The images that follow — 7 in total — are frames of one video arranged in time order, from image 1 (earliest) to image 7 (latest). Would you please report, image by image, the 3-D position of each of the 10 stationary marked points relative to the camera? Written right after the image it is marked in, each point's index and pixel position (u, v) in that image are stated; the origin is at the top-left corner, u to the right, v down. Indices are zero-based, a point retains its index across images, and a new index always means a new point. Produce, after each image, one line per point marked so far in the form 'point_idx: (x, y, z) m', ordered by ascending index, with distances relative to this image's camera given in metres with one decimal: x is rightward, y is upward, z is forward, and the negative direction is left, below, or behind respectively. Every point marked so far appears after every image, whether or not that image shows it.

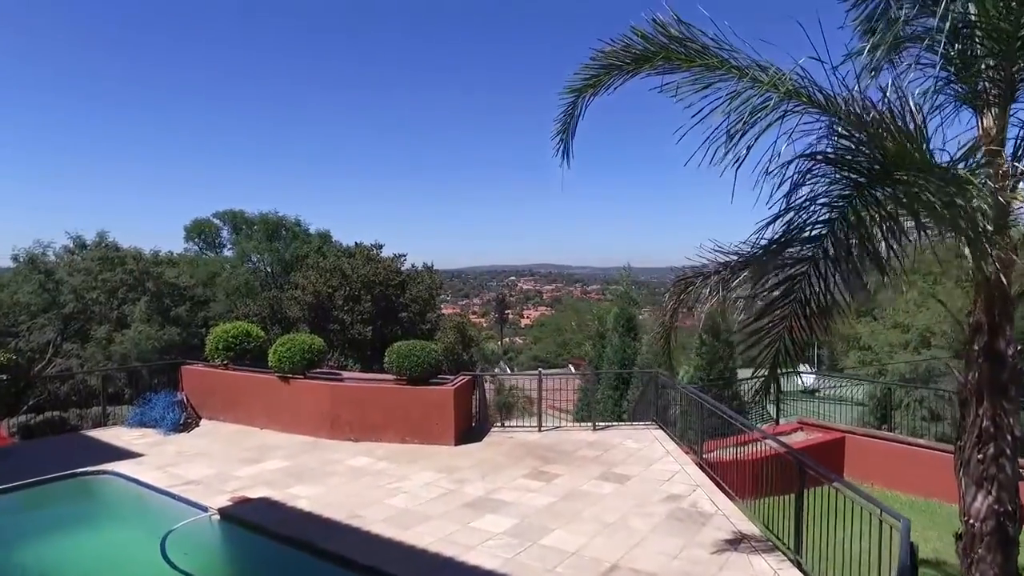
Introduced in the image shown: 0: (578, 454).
0: (+0.7, -1.8, +6.6) m
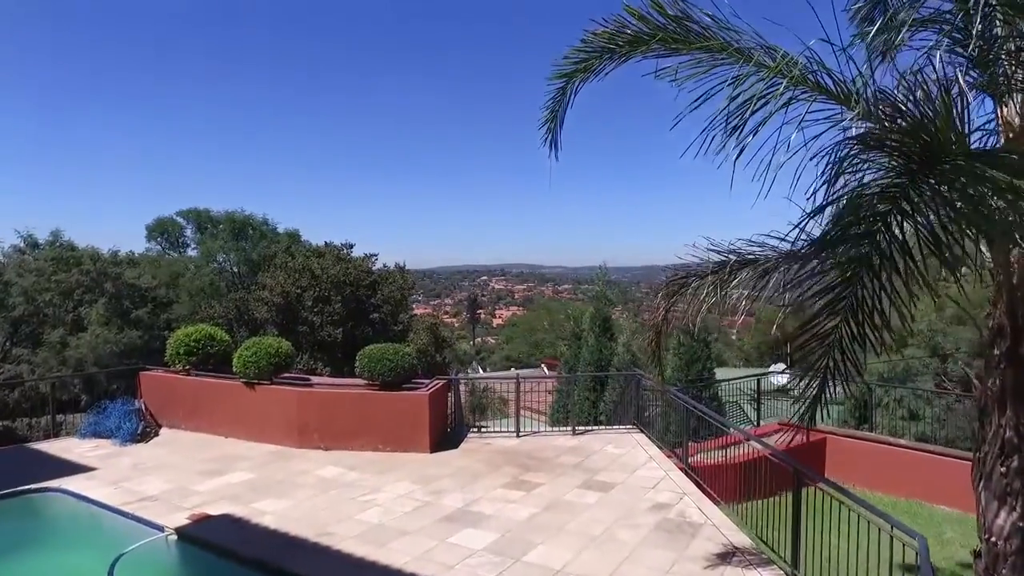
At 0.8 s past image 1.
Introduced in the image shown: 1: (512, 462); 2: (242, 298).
0: (+0.5, -1.8, +6.4) m
1: (0.0, -1.8, +6.4) m
2: (-6.6, -0.3, +15.0) m
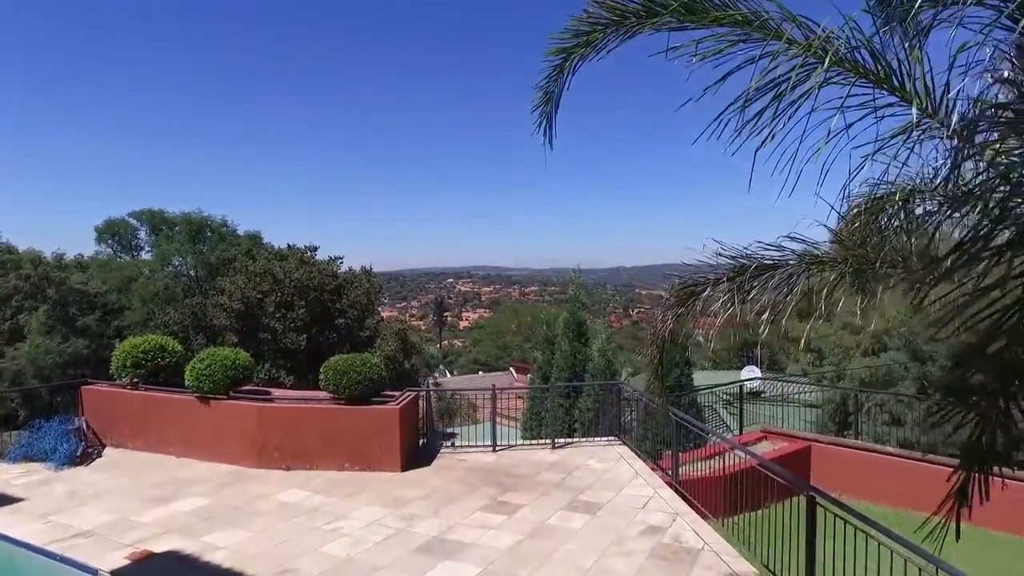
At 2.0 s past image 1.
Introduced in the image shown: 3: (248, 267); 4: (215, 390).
0: (+0.3, -1.9, +6.0) m
1: (-0.2, -1.9, +6.0) m
2: (-7.3, -0.4, +14.2) m
3: (-6.2, +0.5, +14.4) m
4: (-3.2, -1.1, +6.7) m
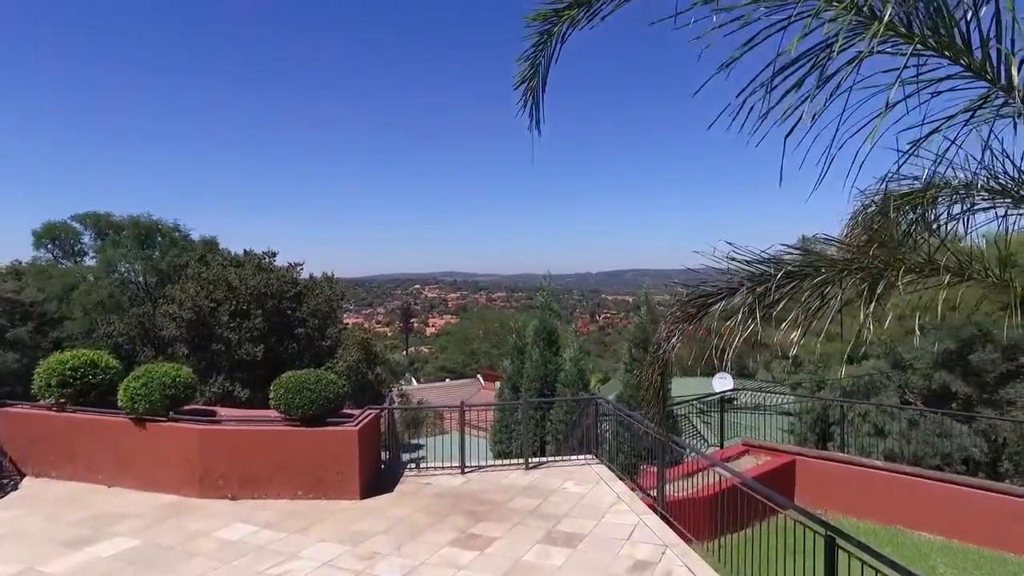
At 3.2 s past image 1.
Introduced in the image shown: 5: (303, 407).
0: (0.0, -2.0, +5.5) m
1: (-0.5, -2.0, +5.5) m
2: (-8.0, -0.6, +13.3) m
3: (-6.9, +0.3, +13.6) m
4: (-3.5, -1.2, +6.0) m
5: (-2.0, -1.1, +5.9) m
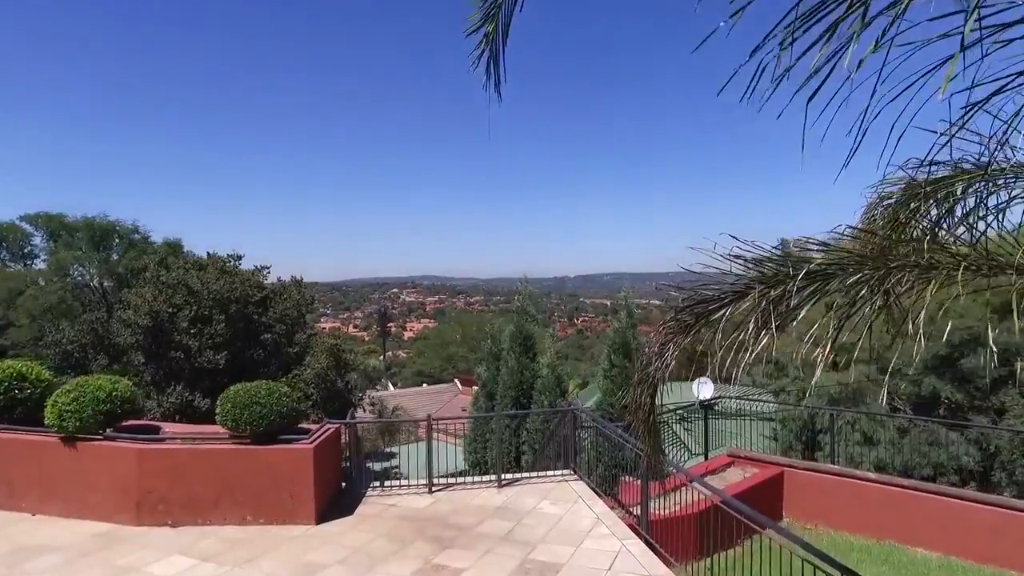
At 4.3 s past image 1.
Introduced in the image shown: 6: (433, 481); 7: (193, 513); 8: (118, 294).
0: (-0.2, -2.0, +5.0) m
1: (-0.7, -2.0, +5.0) m
2: (-8.5, -0.6, +12.6) m
3: (-7.4, +0.2, +12.9) m
4: (-3.8, -1.2, +5.4) m
5: (-2.3, -1.2, +5.3) m
6: (-0.8, -2.0, +6.4) m
7: (-2.7, -1.9, +5.3) m
8: (-8.9, -0.2, +13.9) m
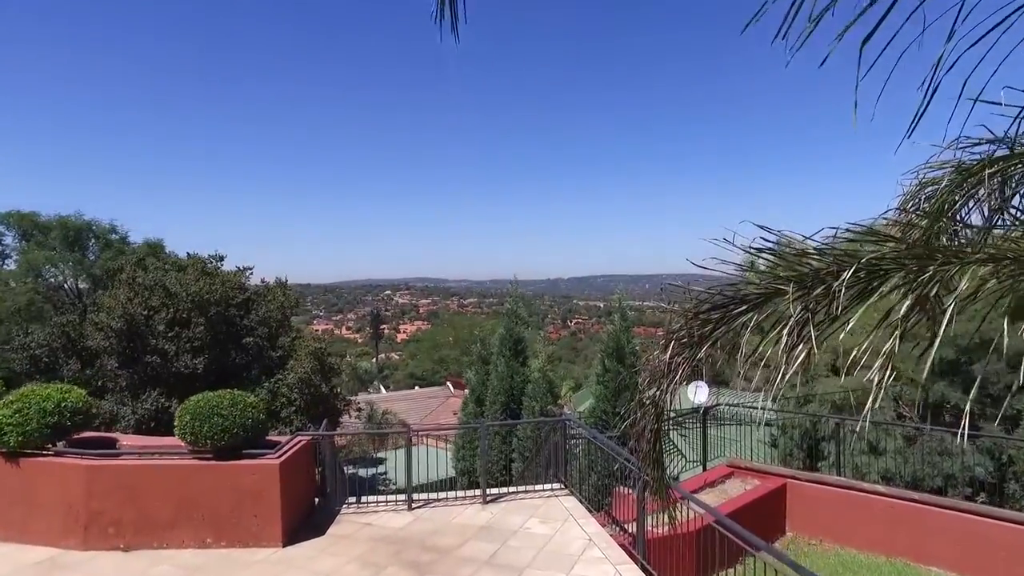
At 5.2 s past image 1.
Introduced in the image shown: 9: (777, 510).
0: (-0.4, -2.0, +4.6) m
1: (-0.8, -2.0, +4.5) m
2: (-8.7, -0.7, +12.1) m
3: (-7.7, +0.2, +12.4) m
4: (-3.9, -1.3, +5.0) m
5: (-2.4, -1.2, +4.9) m
6: (-1.0, -2.0, +6.0) m
7: (-2.8, -1.9, +4.8) m
8: (-9.1, -0.2, +13.4) m
9: (+2.9, -2.5, +6.8) m
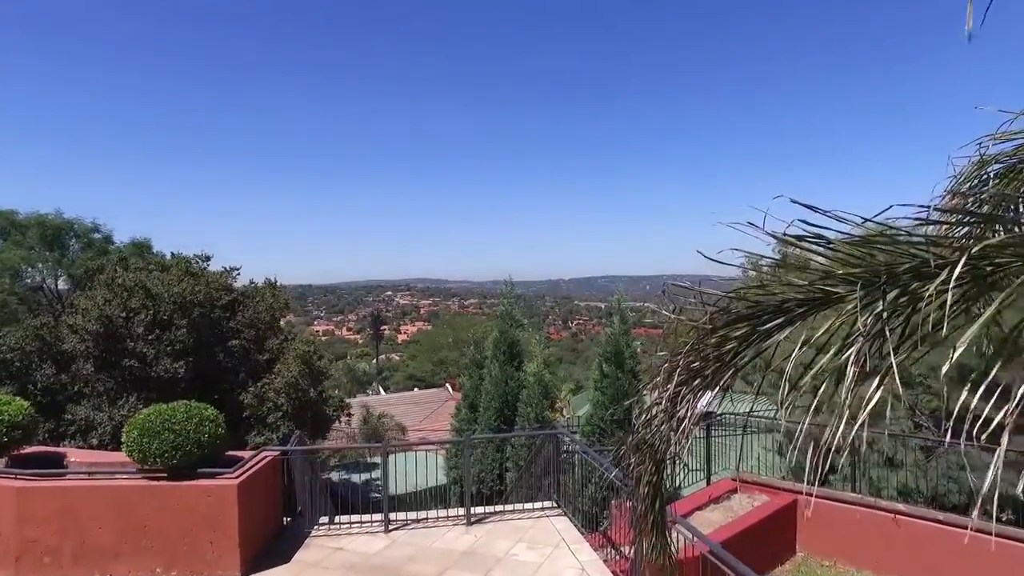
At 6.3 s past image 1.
0: (-0.5, -2.0, +4.1) m
1: (-0.9, -2.0, +4.1) m
2: (-8.8, -0.7, +11.6) m
3: (-7.8, +0.2, +11.9) m
4: (-4.0, -1.3, +4.5) m
5: (-2.5, -1.2, +4.4) m
6: (-1.1, -2.0, +5.5) m
7: (-3.0, -1.9, +4.3) m
8: (-9.2, -0.2, +12.9) m
9: (+2.8, -2.5, +6.3) m
